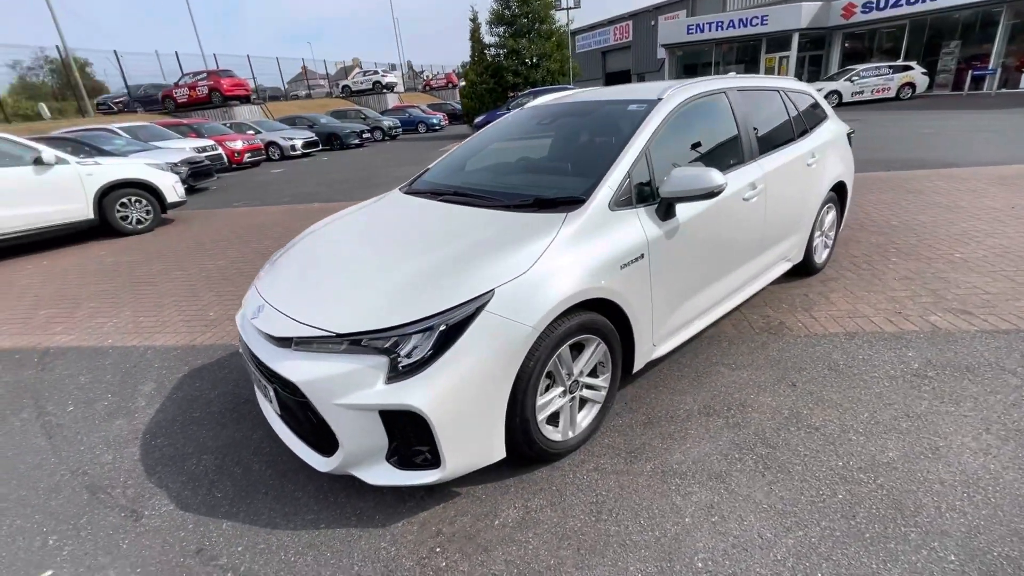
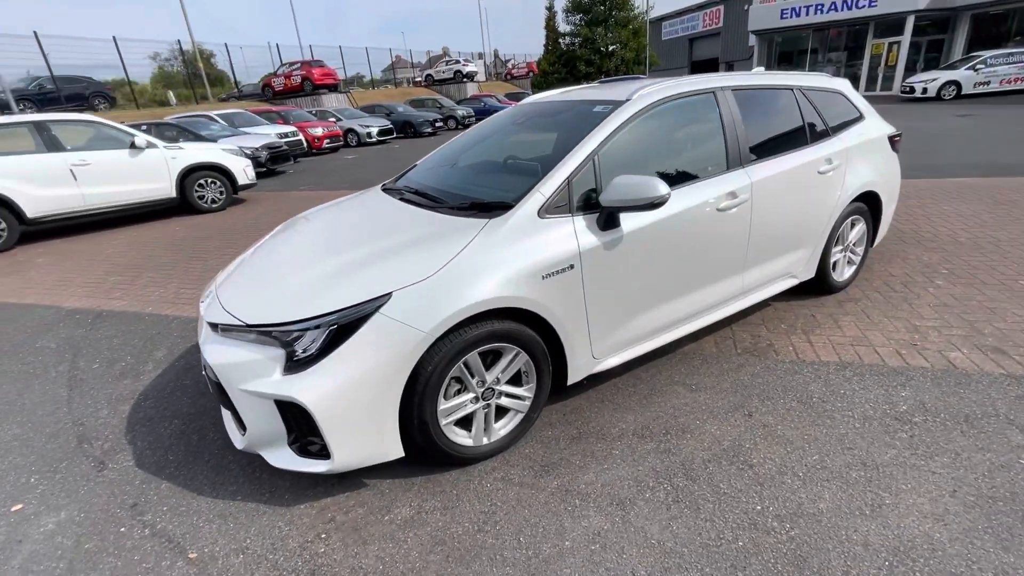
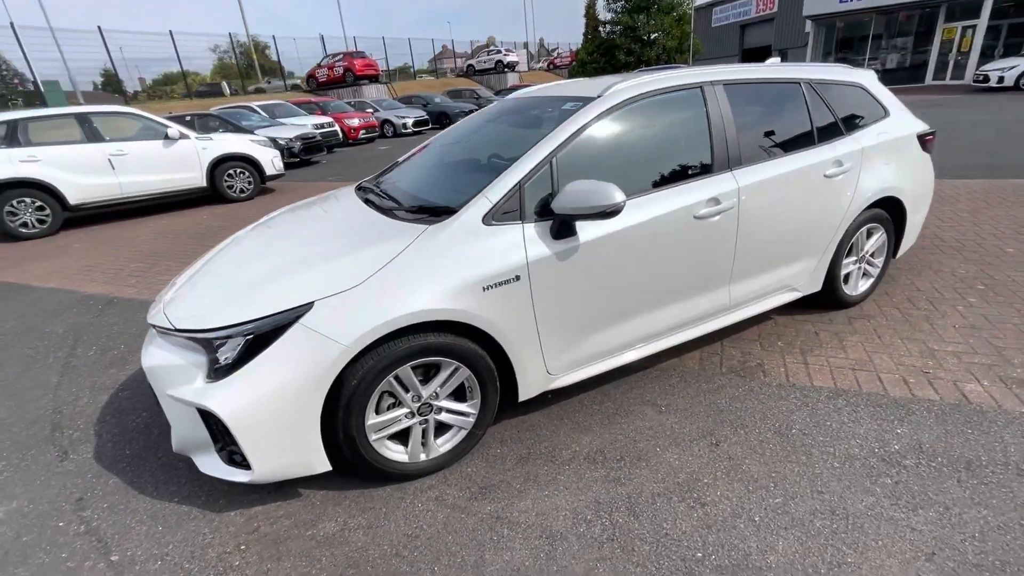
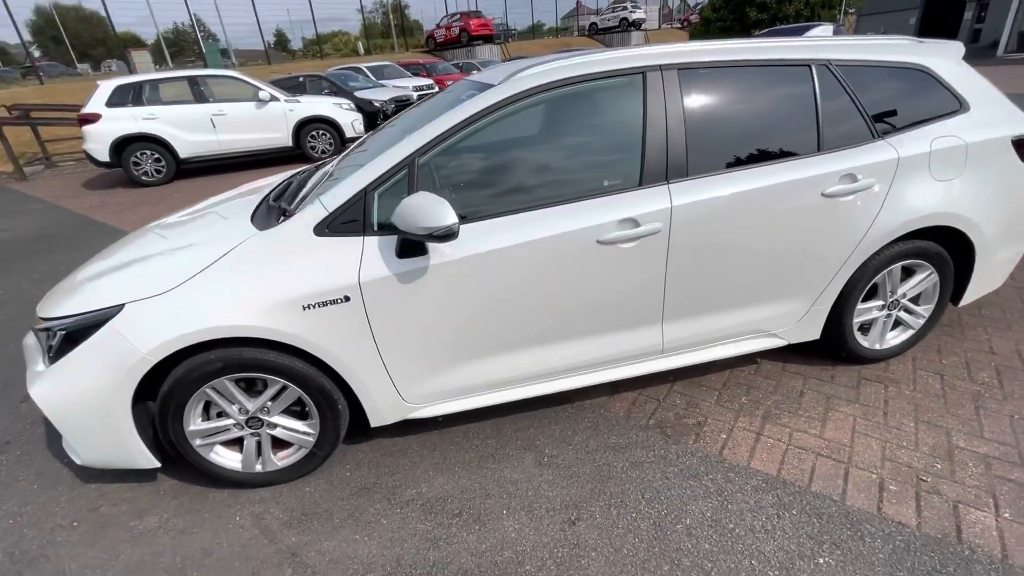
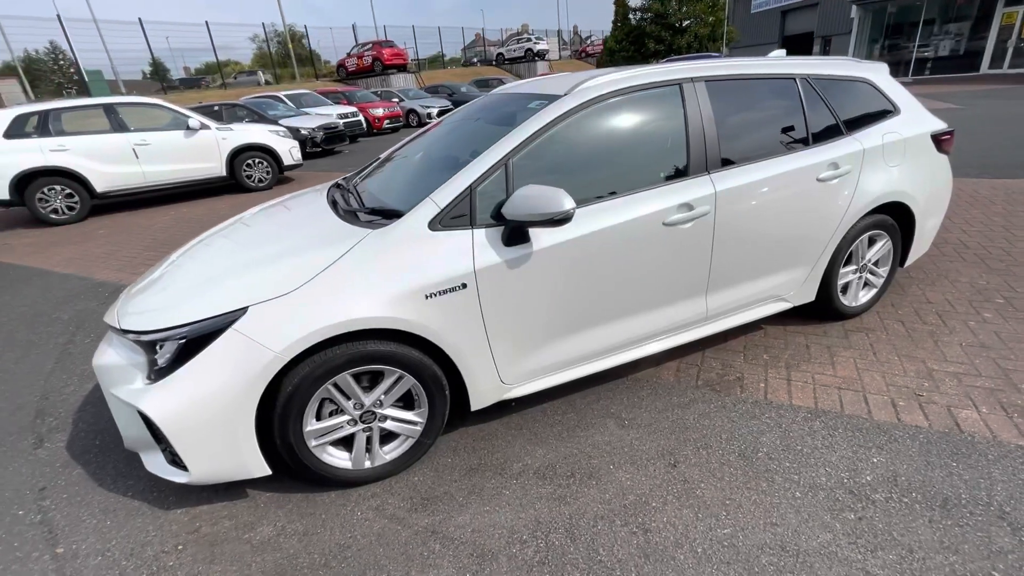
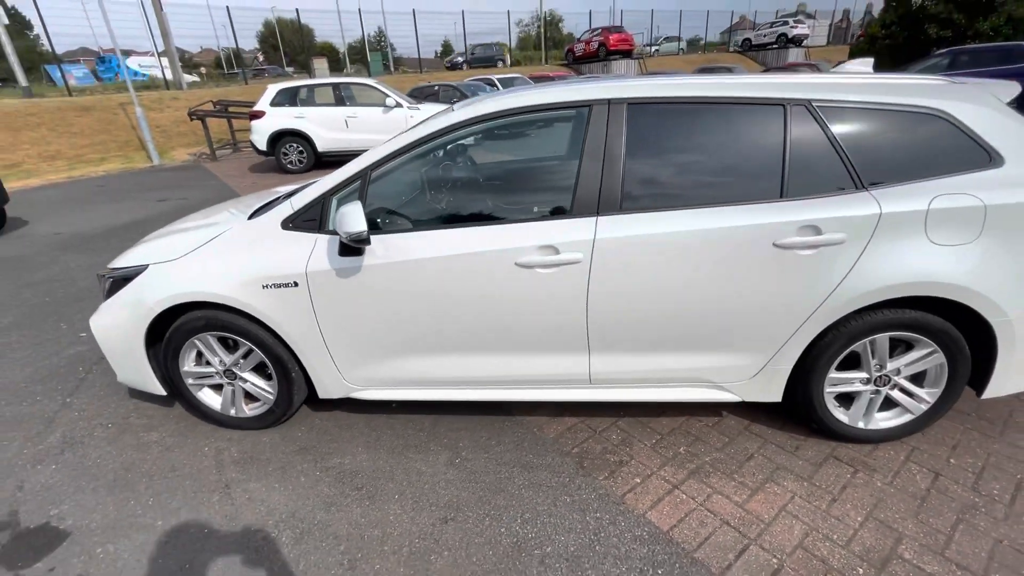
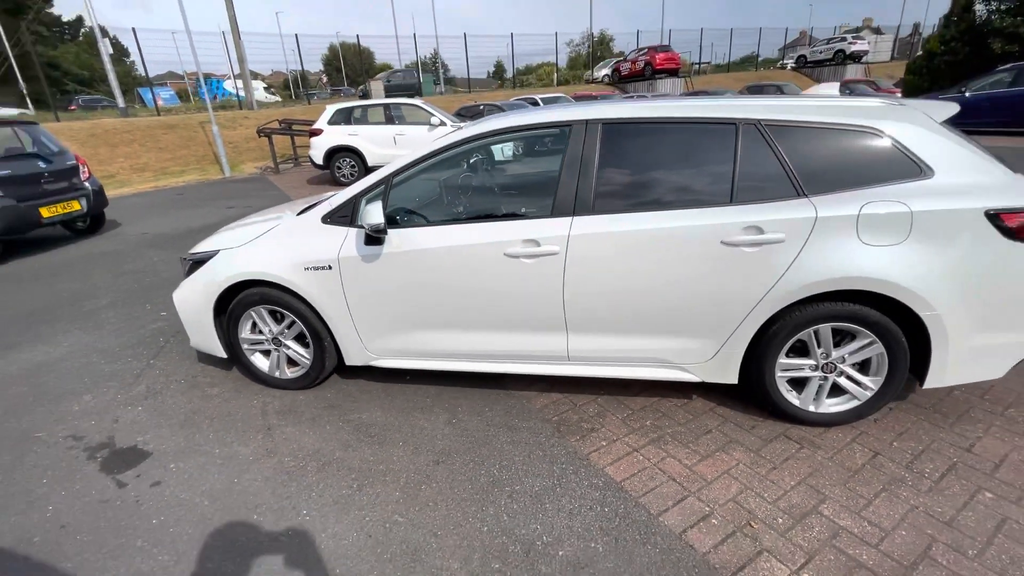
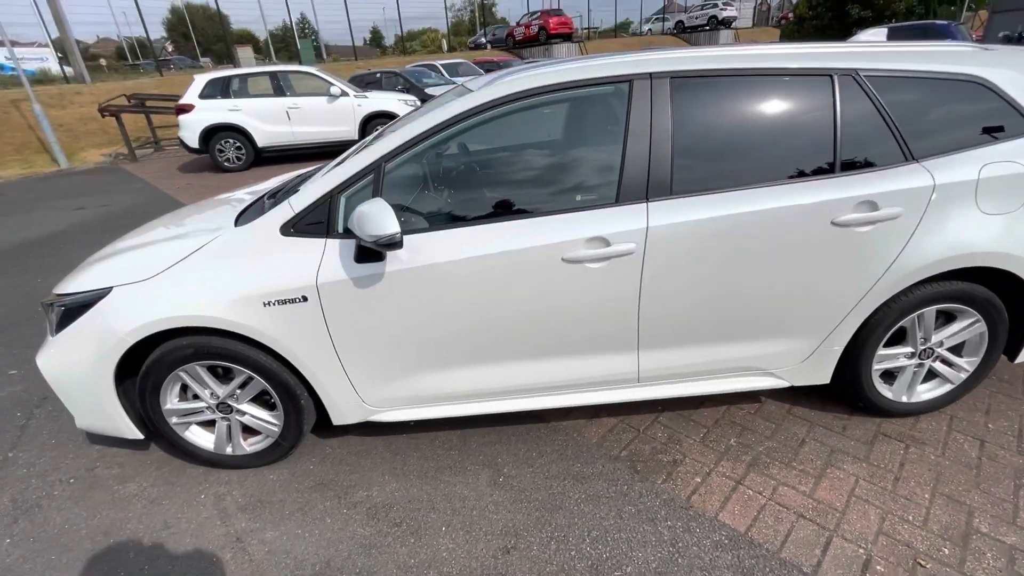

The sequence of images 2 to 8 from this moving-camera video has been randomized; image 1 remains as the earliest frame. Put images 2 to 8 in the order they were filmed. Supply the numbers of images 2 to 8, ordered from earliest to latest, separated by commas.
2, 3, 5, 4, 8, 6, 7
